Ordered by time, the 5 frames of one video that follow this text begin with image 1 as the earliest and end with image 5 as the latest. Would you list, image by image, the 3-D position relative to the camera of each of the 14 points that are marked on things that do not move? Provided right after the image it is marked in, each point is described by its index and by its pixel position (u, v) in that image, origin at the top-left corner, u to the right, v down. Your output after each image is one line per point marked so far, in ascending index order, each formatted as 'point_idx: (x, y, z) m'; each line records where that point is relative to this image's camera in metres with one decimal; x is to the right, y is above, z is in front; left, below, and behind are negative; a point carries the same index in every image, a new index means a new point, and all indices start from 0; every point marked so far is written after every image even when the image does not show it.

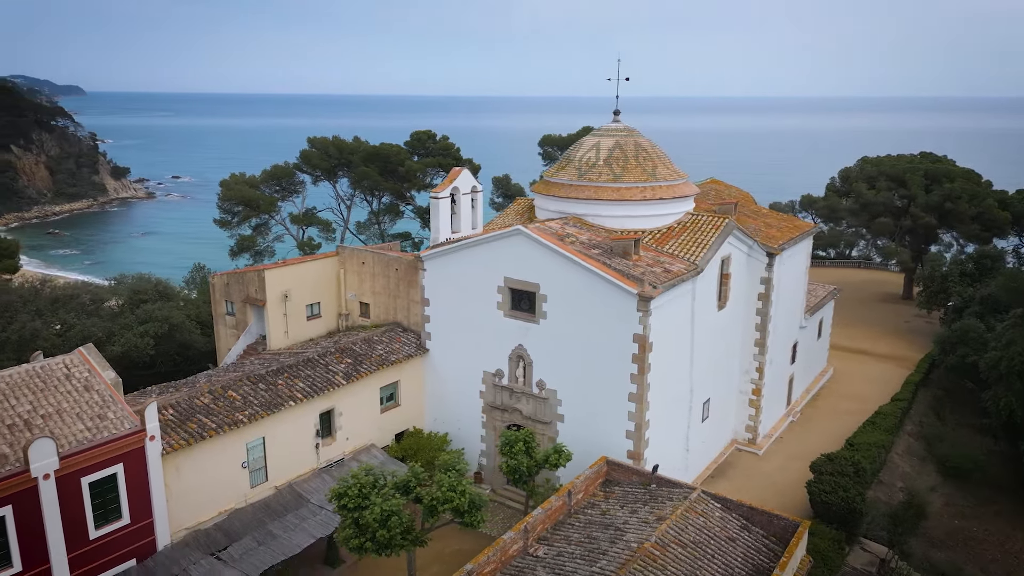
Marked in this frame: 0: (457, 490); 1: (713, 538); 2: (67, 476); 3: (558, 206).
0: (-1.1, -3.8, +13.1) m
1: (+3.7, -4.6, +12.9) m
2: (-8.2, -3.5, +12.7) m
3: (+1.3, +2.4, +20.0) m
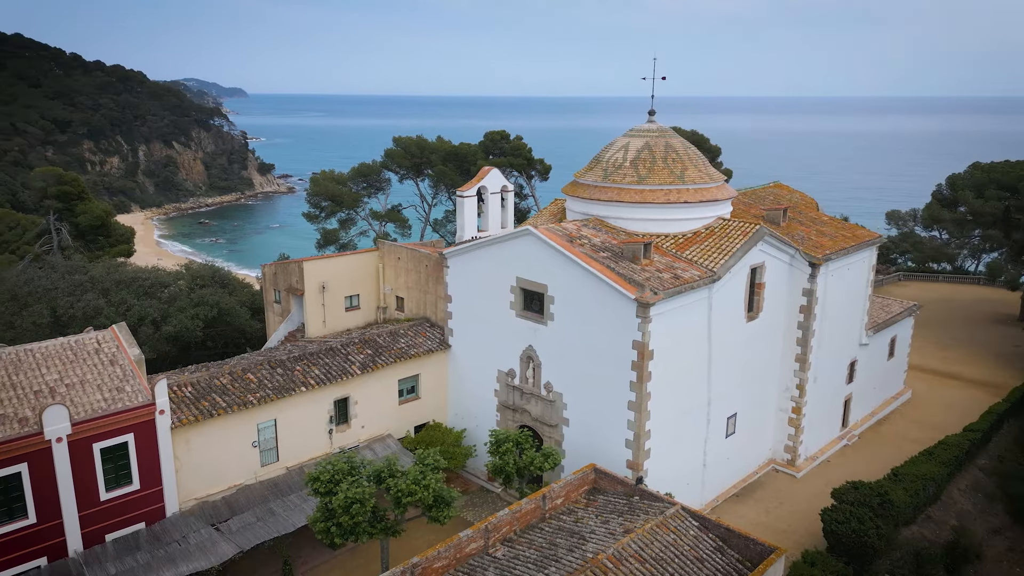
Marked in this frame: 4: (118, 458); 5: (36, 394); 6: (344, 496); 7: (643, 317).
0: (-1.7, -3.8, +13.3) m
1: (+3.0, -4.8, +12.3) m
2: (-8.8, -3.1, +14.0) m
3: (+2.0, +2.3, +19.7) m
4: (-8.3, -3.6, +14.6) m
5: (-9.8, -2.2, +14.2) m
6: (-3.1, -3.9, +12.8) m
7: (+2.9, -0.6, +15.4) m
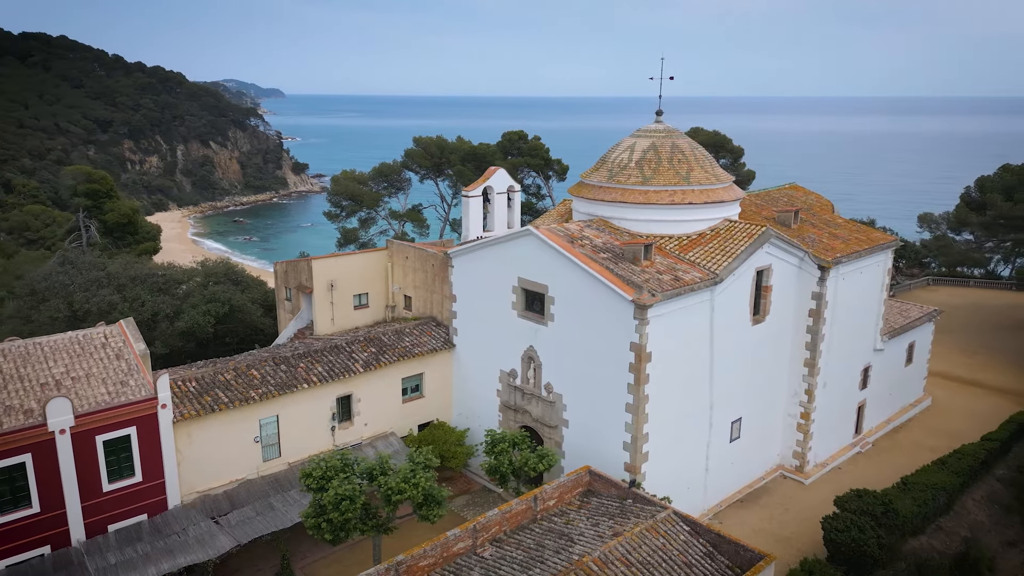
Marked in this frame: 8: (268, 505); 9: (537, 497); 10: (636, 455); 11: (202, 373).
0: (-1.9, -3.8, +13.4) m
1: (+2.7, -4.8, +12.2) m
2: (-8.9, -3.0, +14.3) m
3: (+2.1, +2.3, +19.6) m
4: (-8.4, -3.5, +14.9) m
5: (-9.9, -2.1, +14.6) m
6: (-3.3, -3.8, +13.0) m
7: (+2.8, -0.7, +15.2) m
8: (-5.8, -5.2, +16.5) m
9: (+0.5, -4.2, +13.8) m
10: (+2.9, -3.9, +16.0) m
11: (-7.7, -2.1, +17.2) m
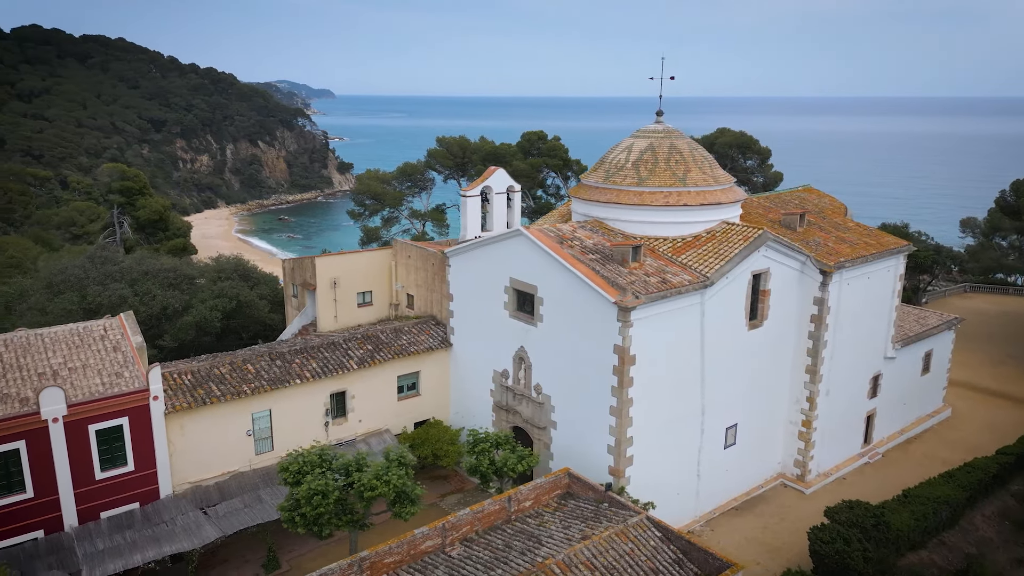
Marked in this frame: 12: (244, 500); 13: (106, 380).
0: (-2.4, -3.7, +13.5) m
1: (+2.1, -4.8, +12.1) m
2: (-9.4, -2.9, +14.8) m
3: (+2.0, +2.2, +19.4) m
4: (-8.9, -3.4, +15.4) m
5: (-10.3, -1.9, +15.1) m
6: (-3.9, -3.8, +13.1) m
7: (+2.4, -0.7, +15.1) m
8: (-6.2, -5.1, +16.8) m
9: (0.0, -4.2, +13.8) m
10: (+2.5, -3.9, +15.8) m
11: (-8.0, -2.0, +17.6) m
12: (-6.5, -5.1, +16.7) m
13: (-9.1, -2.1, +15.5) m
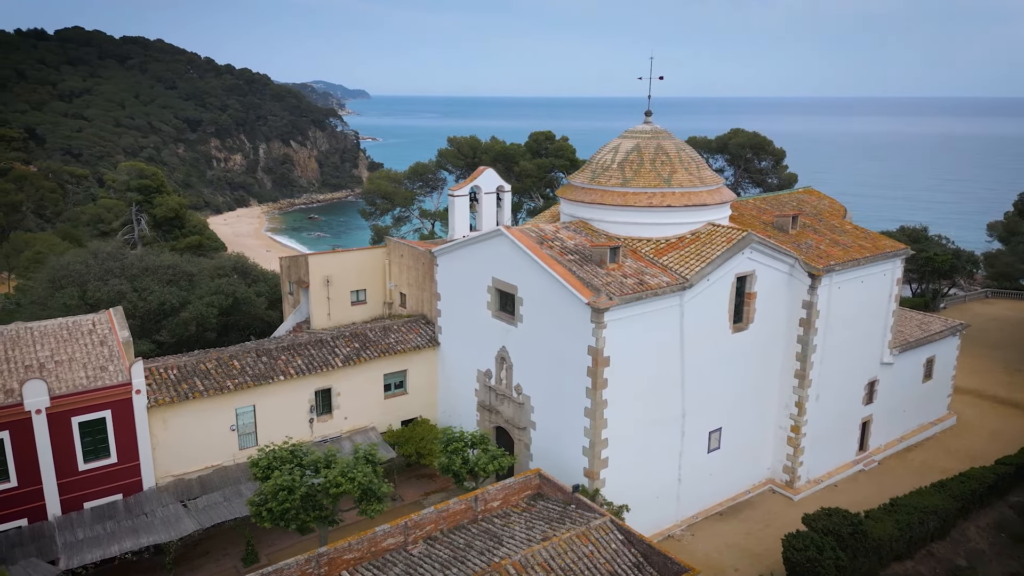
0: (-3.1, -3.7, +13.6) m
1: (+1.4, -4.9, +12.0) m
2: (-10.0, -2.8, +15.2) m
3: (+1.6, +2.2, +19.4) m
4: (-9.5, -3.3, +15.7) m
5: (-10.9, -1.8, +15.5) m
6: (-4.6, -3.7, +13.3) m
7: (+1.9, -0.7, +15.0) m
8: (-6.7, -5.0, +17.1) m
9: (-0.7, -4.2, +13.8) m
10: (+1.9, -3.9, +15.8) m
11: (-8.5, -1.9, +17.9) m
12: (-7.0, -5.0, +16.9) m
13: (-9.7, -2.0, +15.8) m
